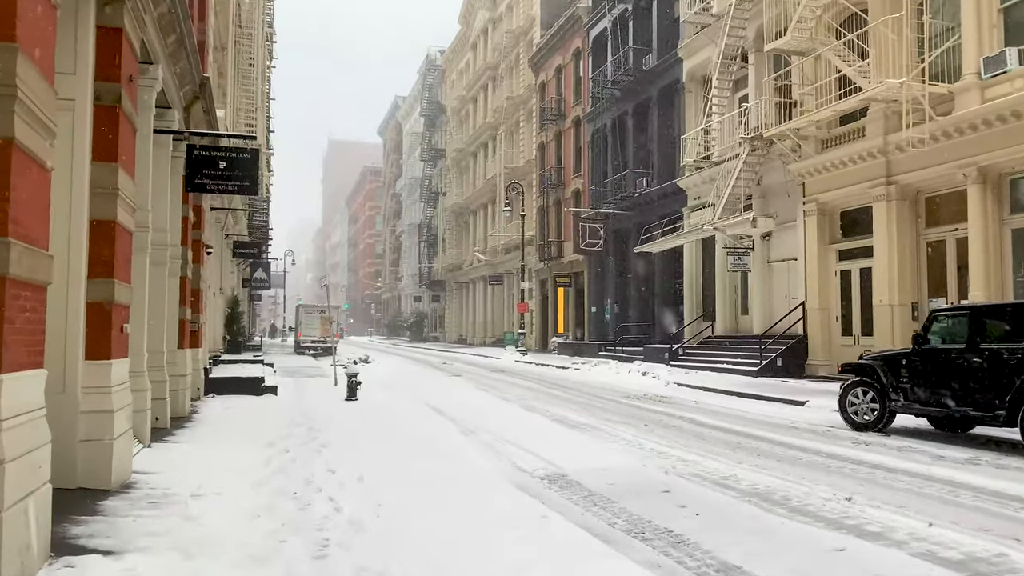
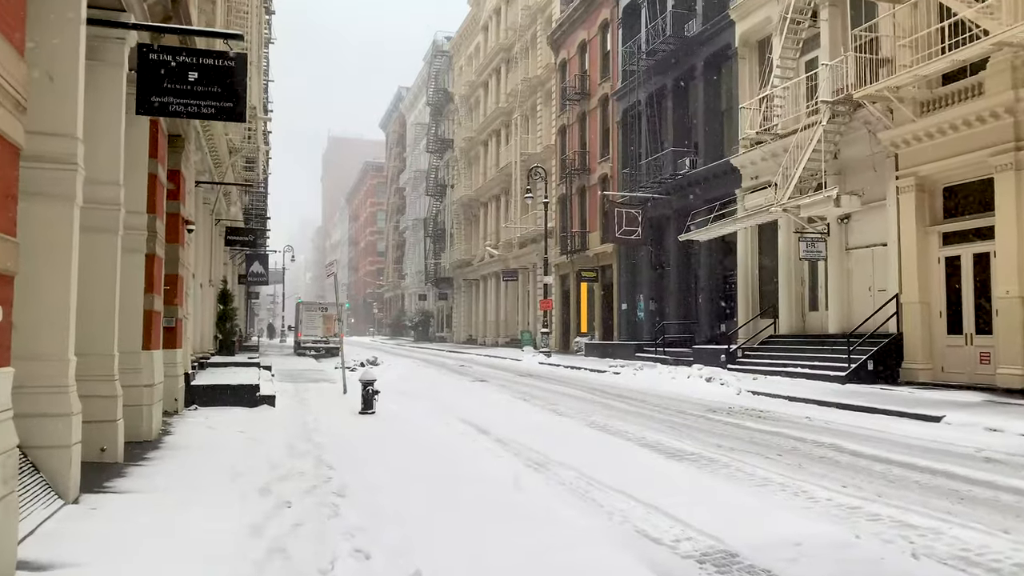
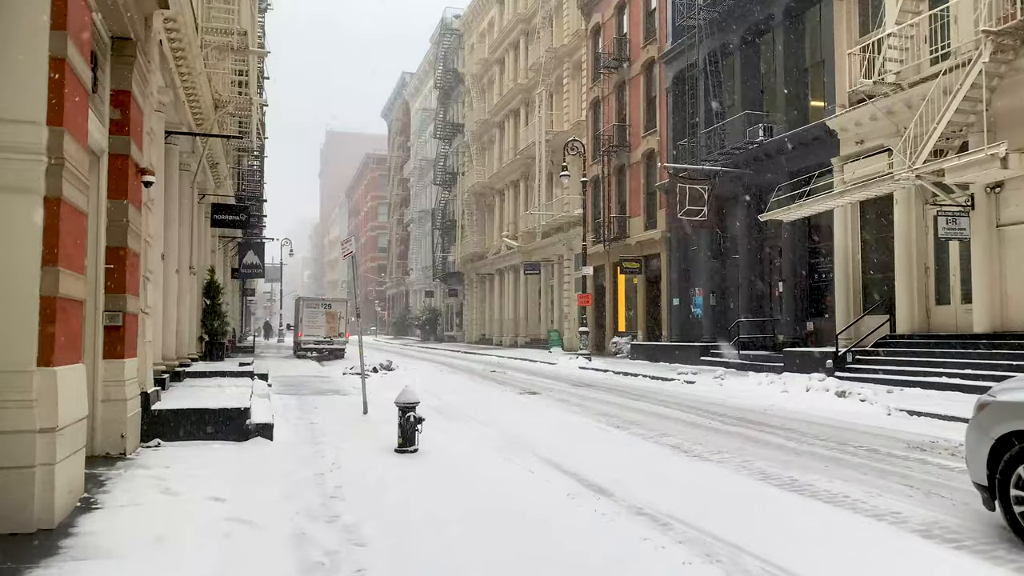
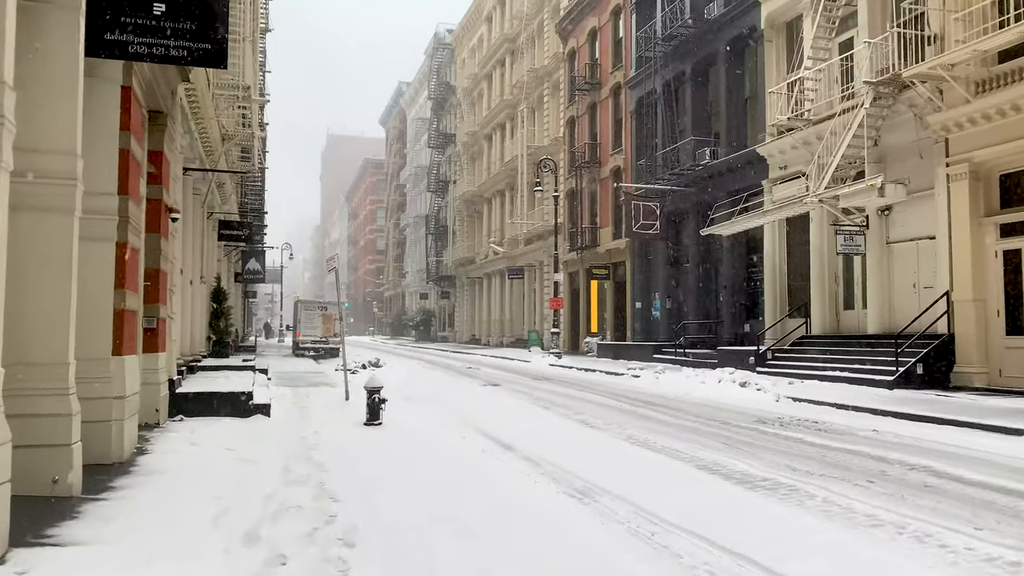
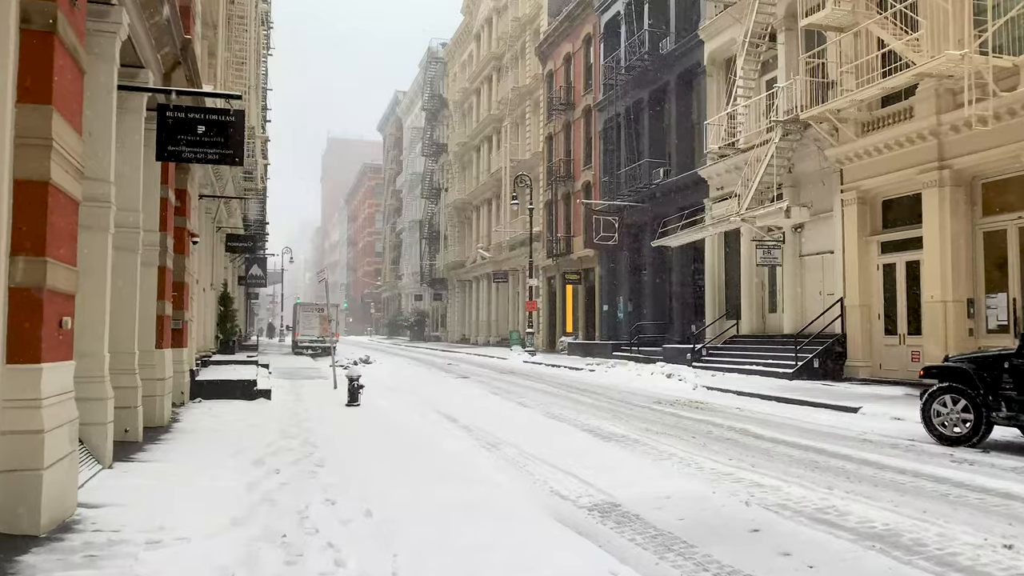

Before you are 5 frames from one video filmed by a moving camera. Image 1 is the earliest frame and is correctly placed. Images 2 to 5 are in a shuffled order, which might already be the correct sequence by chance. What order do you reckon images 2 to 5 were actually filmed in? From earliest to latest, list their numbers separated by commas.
5, 2, 4, 3
